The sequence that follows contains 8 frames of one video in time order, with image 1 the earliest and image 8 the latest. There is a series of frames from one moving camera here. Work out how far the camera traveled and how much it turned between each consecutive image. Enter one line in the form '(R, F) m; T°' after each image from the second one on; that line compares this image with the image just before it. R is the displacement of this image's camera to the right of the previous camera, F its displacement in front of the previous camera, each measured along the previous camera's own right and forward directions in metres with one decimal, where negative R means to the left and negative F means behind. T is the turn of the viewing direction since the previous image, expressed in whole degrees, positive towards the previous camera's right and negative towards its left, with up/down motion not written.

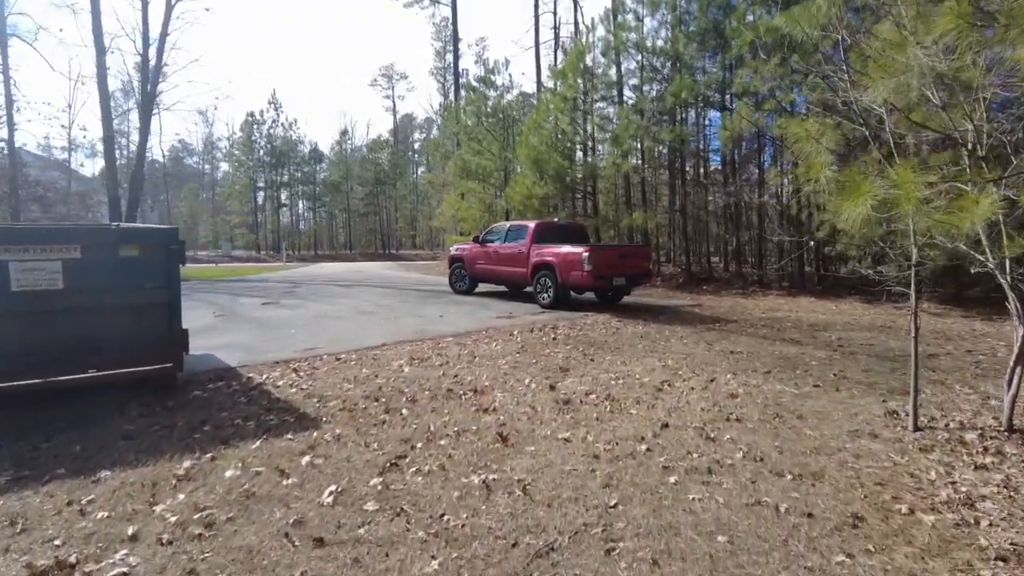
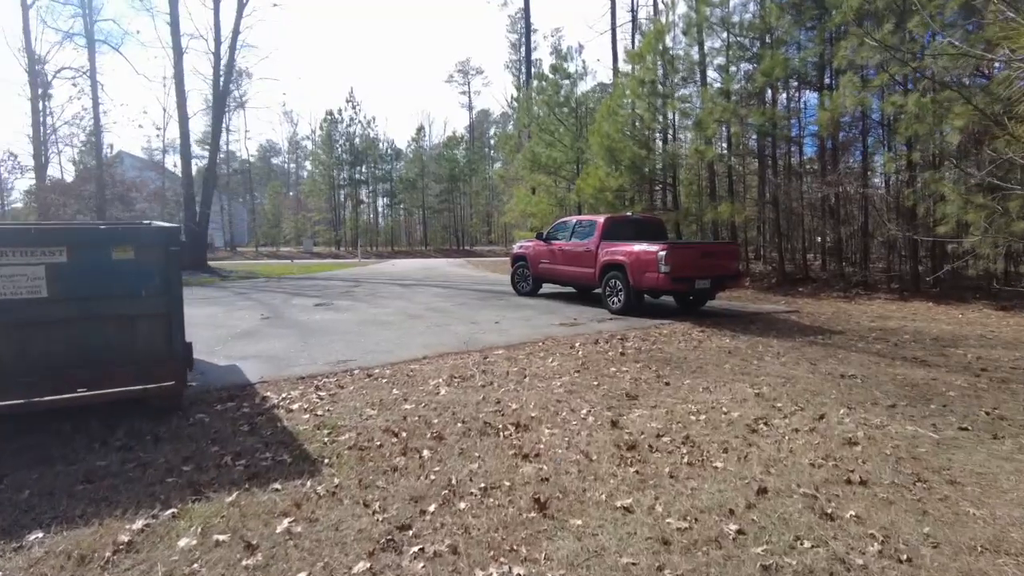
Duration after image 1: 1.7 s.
(+0.2, +1.3) m; -7°
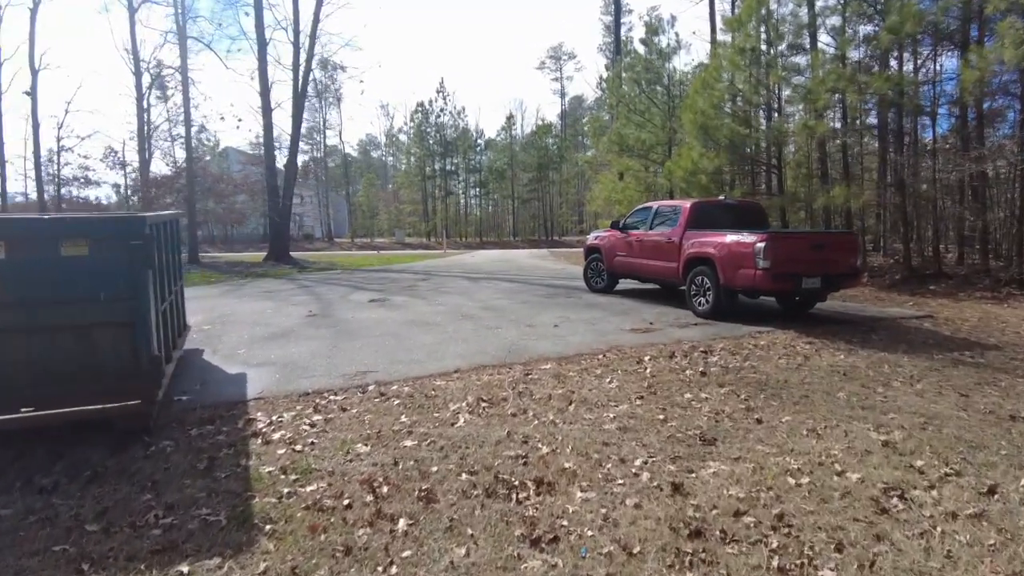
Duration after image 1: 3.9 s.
(+0.5, +1.5) m; -8°
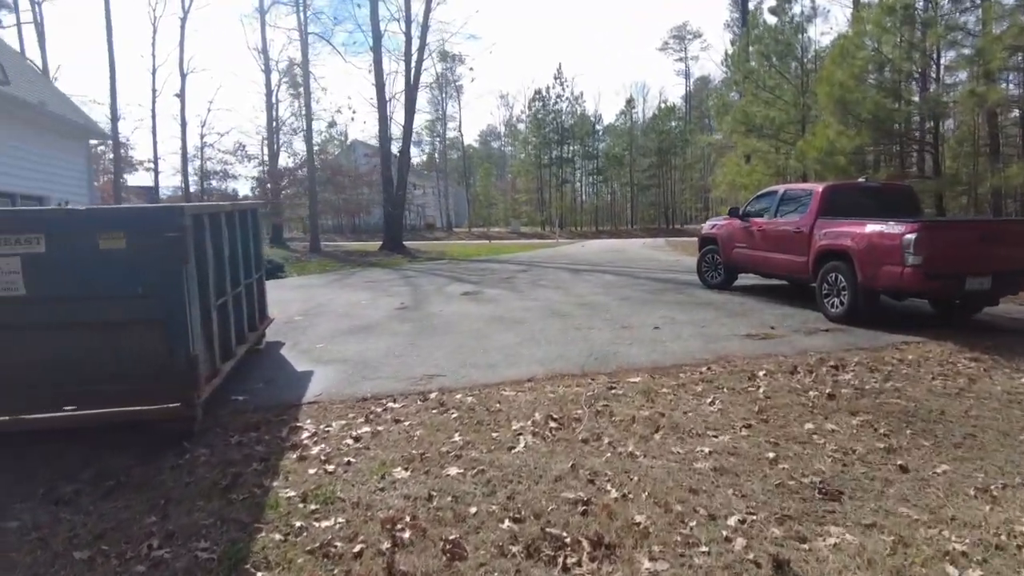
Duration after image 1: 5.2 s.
(+0.3, +0.9) m; -11°
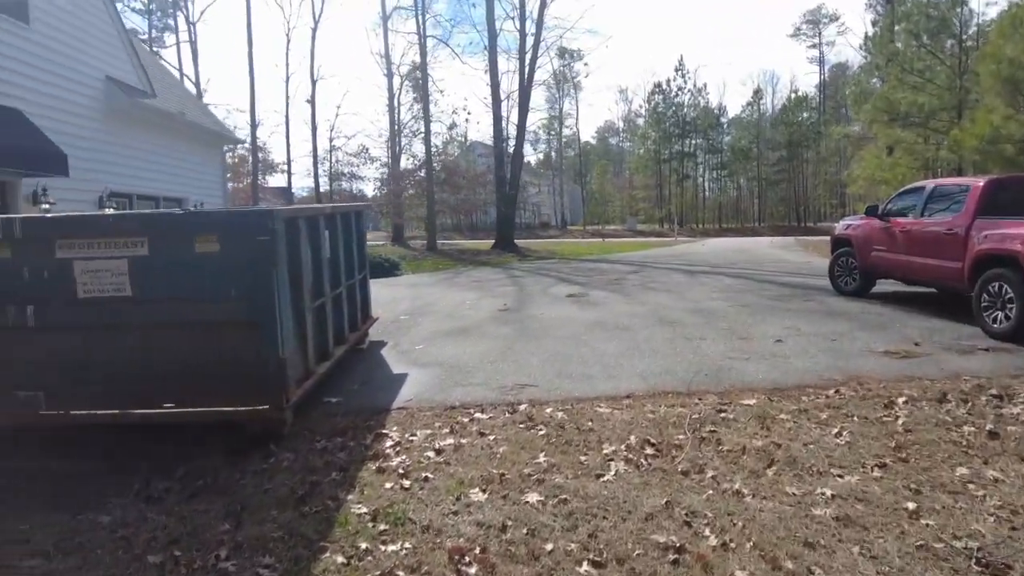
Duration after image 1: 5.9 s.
(+0.2, +0.4) m; -10°
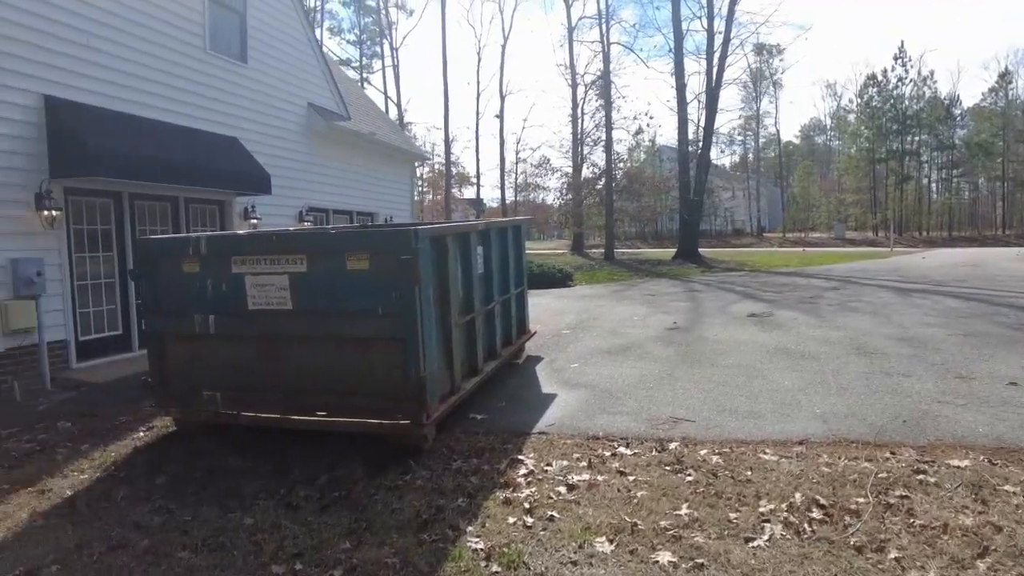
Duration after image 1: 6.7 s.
(+0.3, +0.4) m; -16°
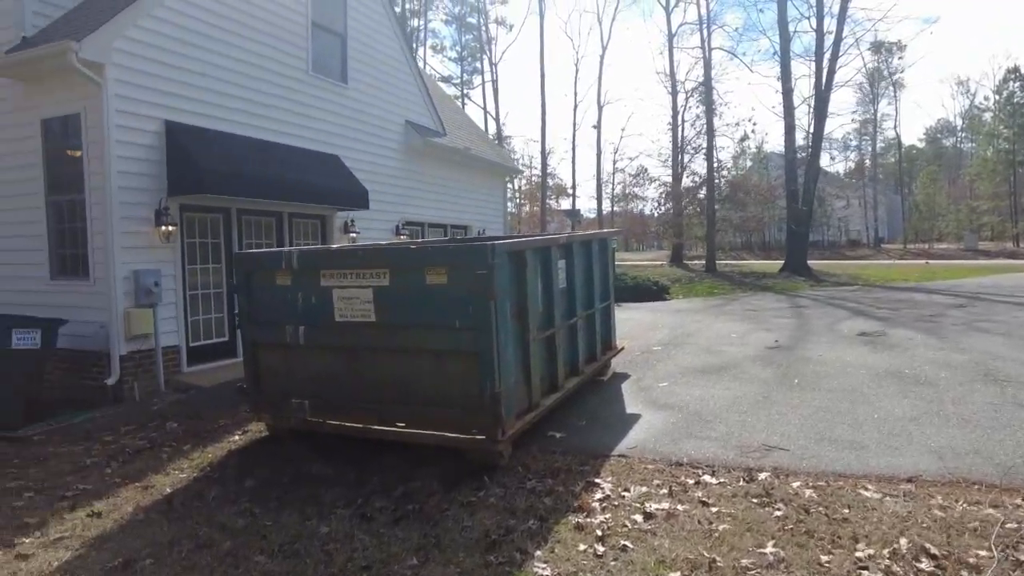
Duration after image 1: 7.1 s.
(+0.2, +0.1) m; -9°
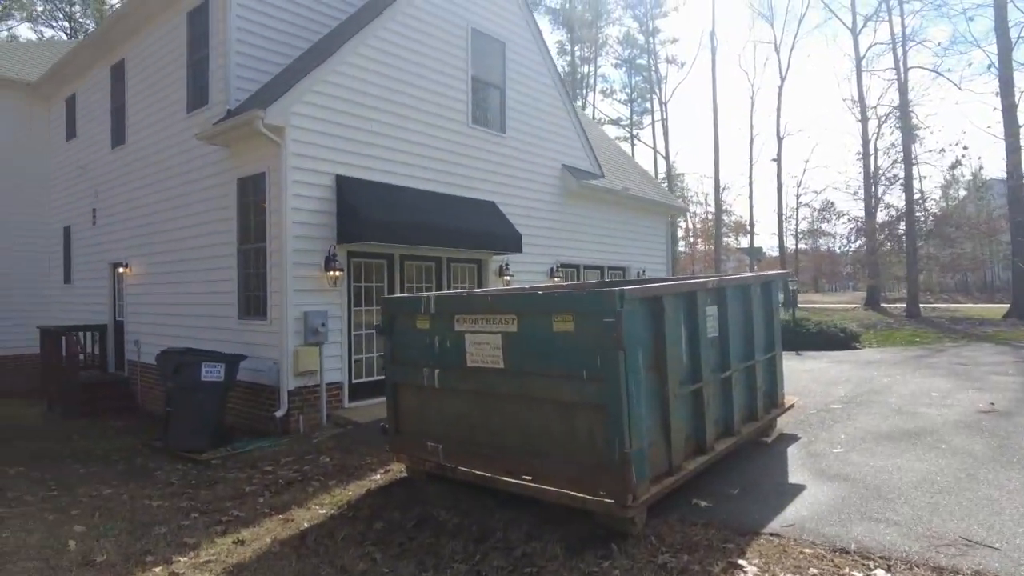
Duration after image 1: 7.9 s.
(+0.3, +0.3) m; -15°
